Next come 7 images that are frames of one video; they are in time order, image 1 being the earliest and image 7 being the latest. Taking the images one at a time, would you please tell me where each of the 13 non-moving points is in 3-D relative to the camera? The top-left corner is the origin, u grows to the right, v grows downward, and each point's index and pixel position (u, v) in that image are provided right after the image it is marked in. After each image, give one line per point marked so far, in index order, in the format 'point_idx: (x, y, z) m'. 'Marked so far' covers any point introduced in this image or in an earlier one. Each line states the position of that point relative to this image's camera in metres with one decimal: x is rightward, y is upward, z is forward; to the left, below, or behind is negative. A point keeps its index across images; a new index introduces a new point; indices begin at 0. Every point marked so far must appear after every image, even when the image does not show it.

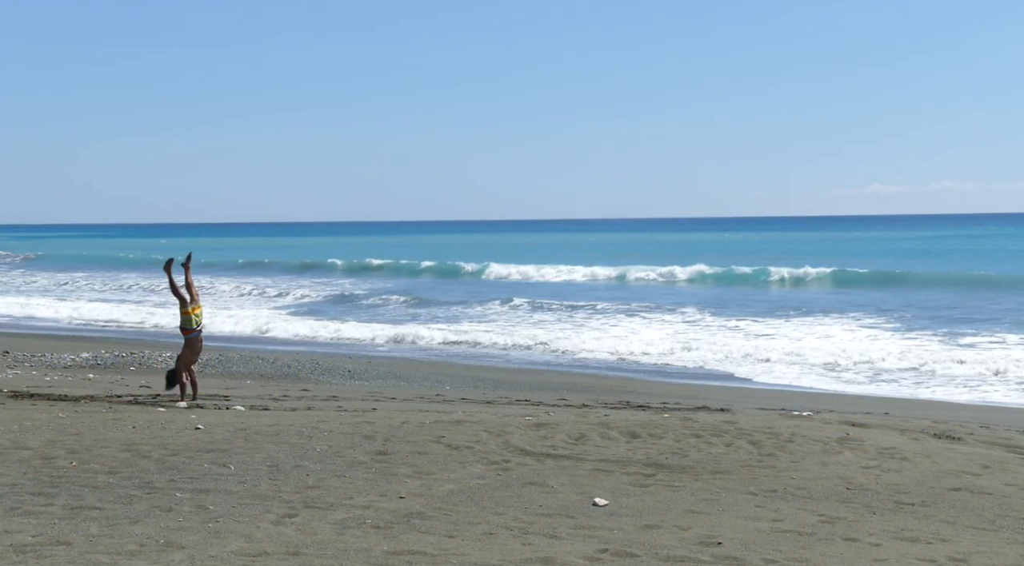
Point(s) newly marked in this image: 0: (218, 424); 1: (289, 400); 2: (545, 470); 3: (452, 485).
0: (-3.3, -1.6, +16.6) m
1: (-2.7, -1.4, +17.6) m
2: (+0.3, -1.9, +15.5) m
3: (-0.6, -2.0, +15.1) m
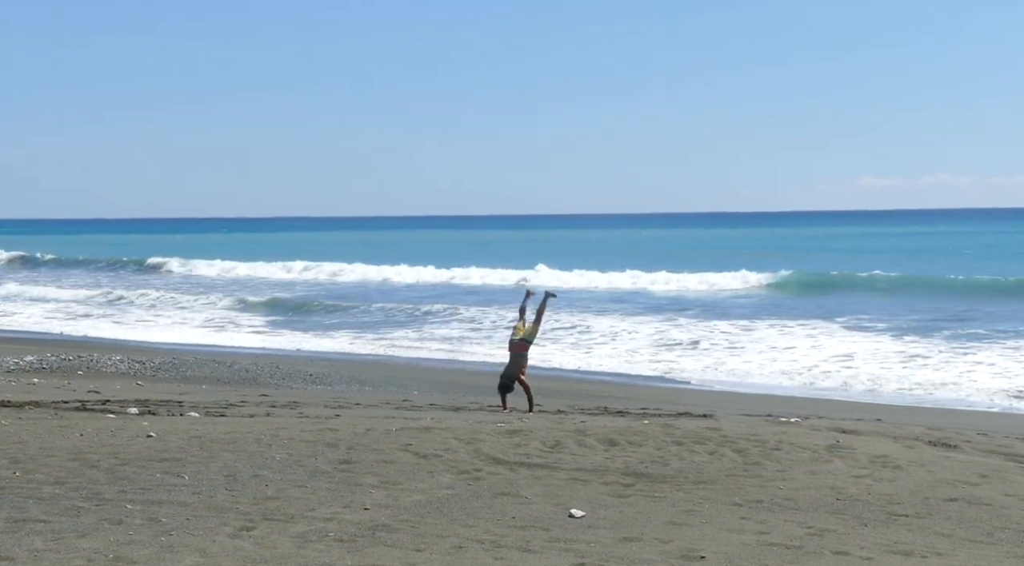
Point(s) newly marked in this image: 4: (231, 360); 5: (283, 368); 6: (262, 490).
0: (-3.6, -1.6, +15.7) m
1: (-3.0, -1.4, +16.7) m
2: (+0.1, -1.9, +14.6) m
3: (-0.9, -2.0, +14.2) m
4: (-3.8, -1.0, +19.5) m
5: (-3.0, -1.1, +19.0) m
6: (-2.4, -2.0, +14.3) m
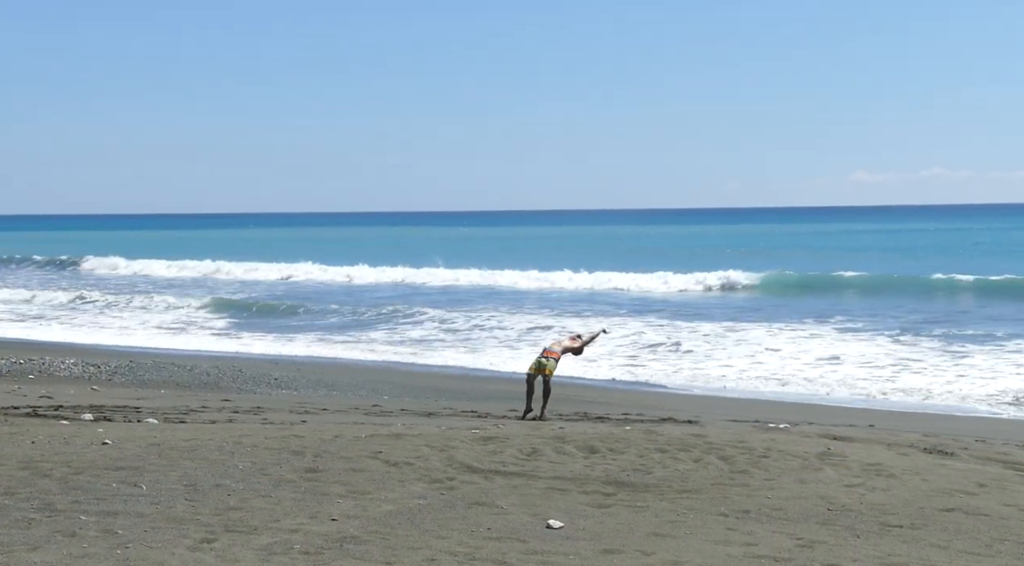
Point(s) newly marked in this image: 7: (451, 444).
0: (-3.9, -1.6, +14.9) m
1: (-3.3, -1.4, +15.9) m
2: (-0.2, -1.9, +13.9) m
3: (-1.1, -2.0, +13.4) m
4: (-4.1, -1.0, +18.7) m
5: (-3.3, -1.1, +18.2) m
6: (-2.6, -2.0, +13.5) m
7: (-0.6, -1.6, +15.0) m
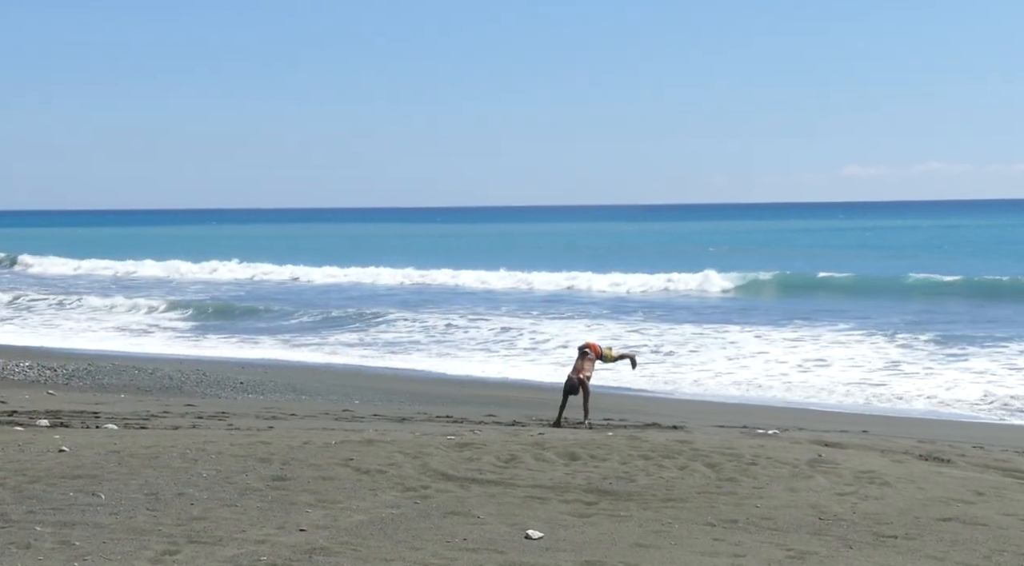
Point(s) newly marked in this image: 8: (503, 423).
0: (-4.1, -1.6, +14.2) m
1: (-3.5, -1.4, +15.2) m
2: (-0.4, -1.9, +13.2) m
3: (-1.3, -2.0, +12.8) m
4: (-4.4, -1.0, +18.0) m
5: (-3.6, -1.1, +17.5) m
6: (-2.8, -2.0, +12.9) m
7: (-0.8, -1.6, +14.4) m
8: (-0.1, -1.5, +15.4) m
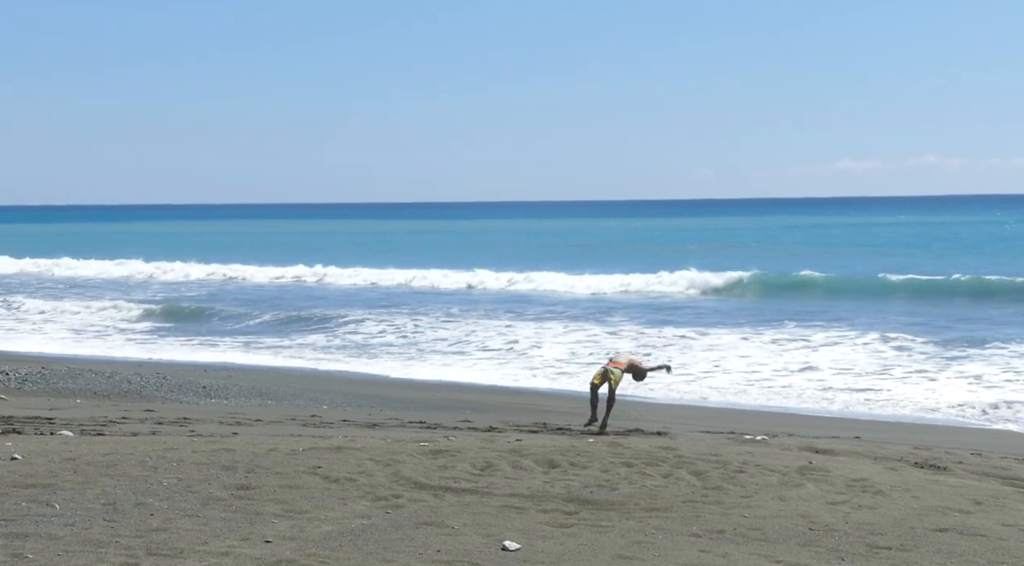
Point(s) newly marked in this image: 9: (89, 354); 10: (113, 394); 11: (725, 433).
0: (-4.3, -1.6, +13.5) m
1: (-3.7, -1.4, +14.5) m
2: (-0.6, -1.9, +12.6) m
3: (-1.5, -2.0, +12.1) m
4: (-4.7, -1.0, +17.4) m
5: (-3.8, -1.1, +16.8) m
6: (-3.0, -2.0, +12.2) m
7: (-1.1, -1.6, +13.7) m
8: (-0.3, -1.5, +14.7) m
9: (-5.5, -0.9, +19.3) m
10: (-4.2, -1.2, +15.9) m
11: (+2.1, -1.5, +14.5) m
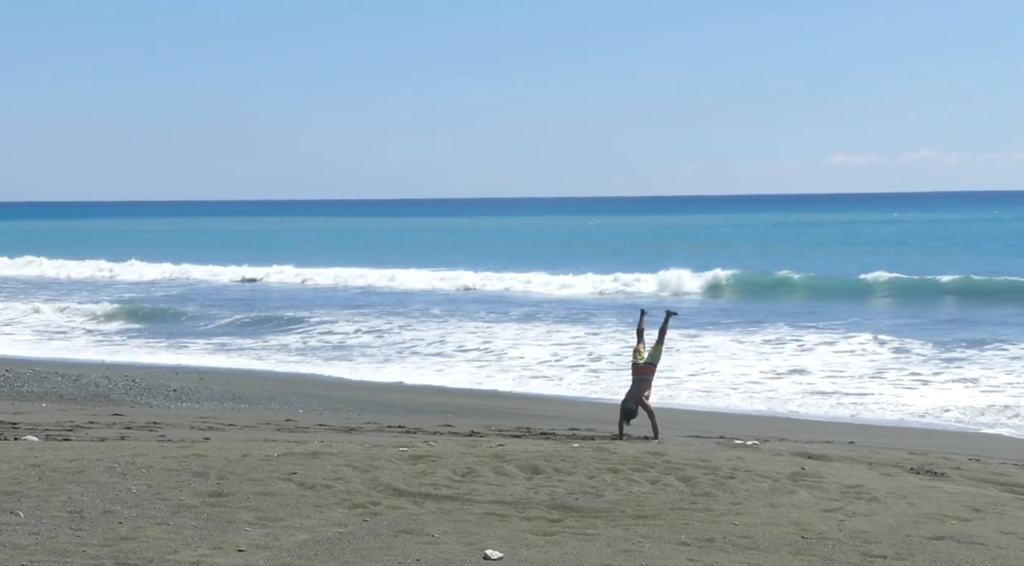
0: (-4.5, -1.6, +13.0) m
1: (-3.9, -1.4, +14.0) m
2: (-0.7, -1.9, +12.1) m
3: (-1.6, -2.0, +11.7) m
4: (-4.9, -1.0, +16.9) m
5: (-4.0, -1.1, +16.3) m
6: (-3.2, -2.0, +11.7) m
7: (-1.2, -1.6, +13.3) m
8: (-0.5, -1.4, +14.3) m
9: (-5.7, -0.9, +18.8) m
10: (-4.4, -1.2, +15.4) m
11: (+1.9, -1.5, +14.1) m
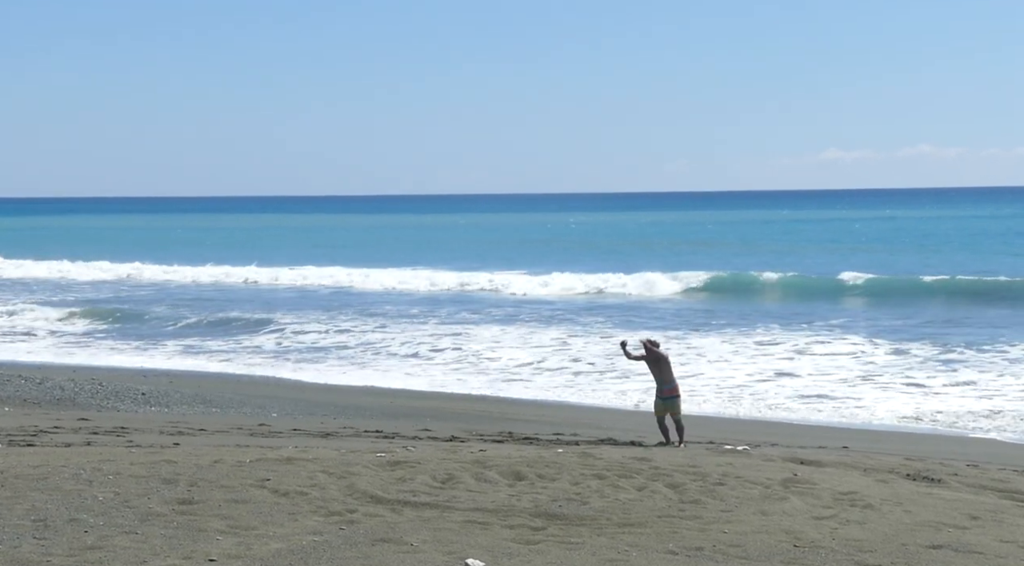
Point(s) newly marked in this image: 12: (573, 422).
0: (-4.6, -1.5, +12.5) m
1: (-4.1, -1.4, +13.5) m
2: (-0.9, -1.9, +11.7) m
3: (-1.8, -2.0, +11.2) m
4: (-5.1, -1.0, +16.3) m
5: (-4.2, -1.1, +15.9) m
6: (-3.3, -2.0, +11.2) m
7: (-1.4, -1.6, +12.8) m
8: (-0.7, -1.4, +13.8) m
9: (-5.9, -0.9, +18.3) m
10: (-4.6, -1.2, +14.9) m
11: (+1.7, -1.5, +13.7) m
12: (+0.6, -1.4, +14.9) m
